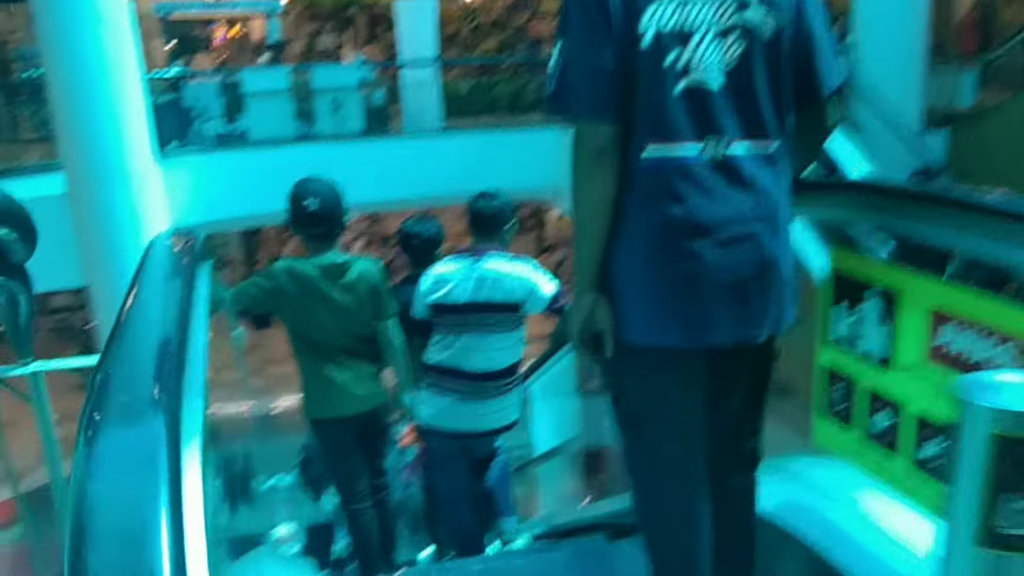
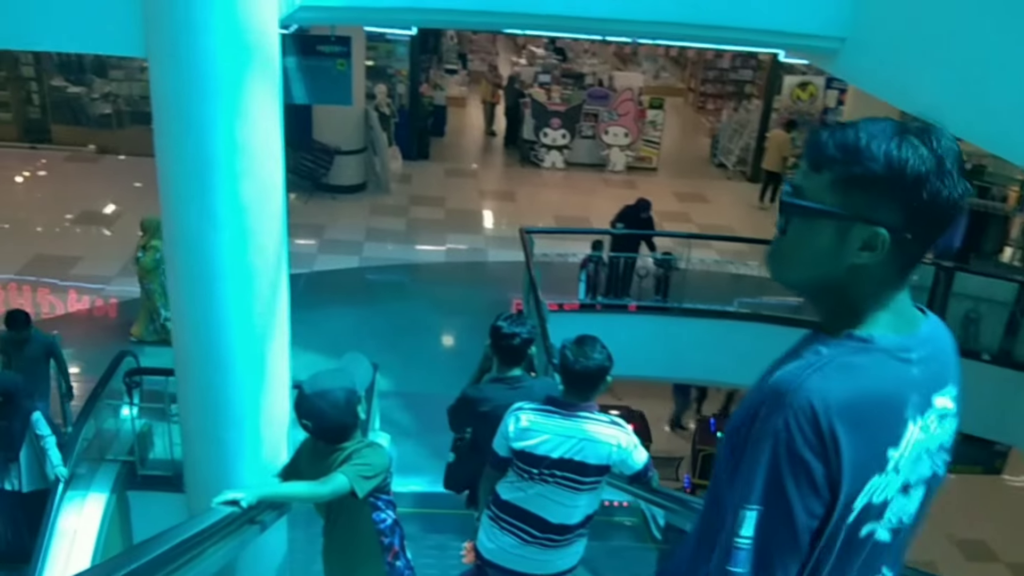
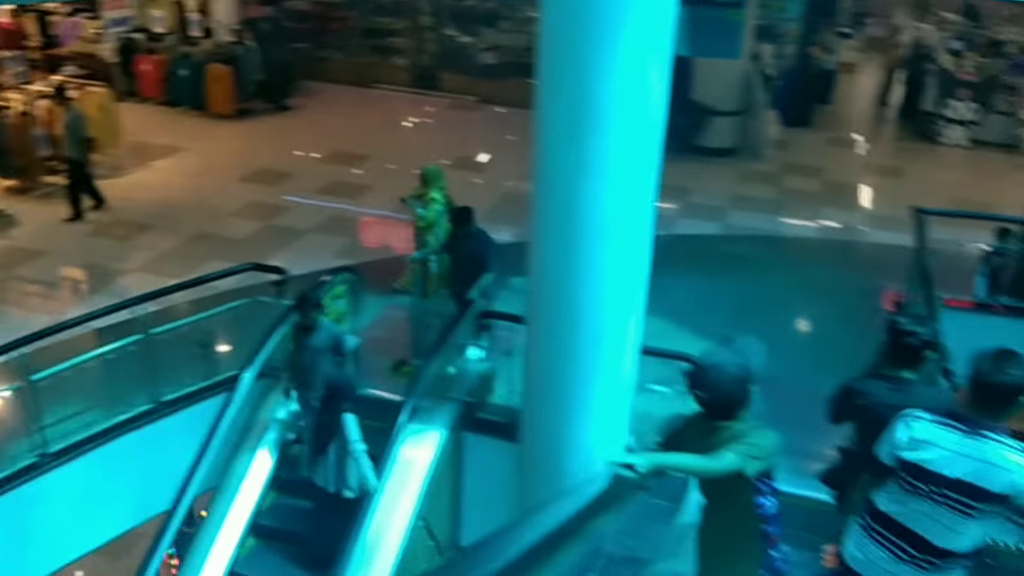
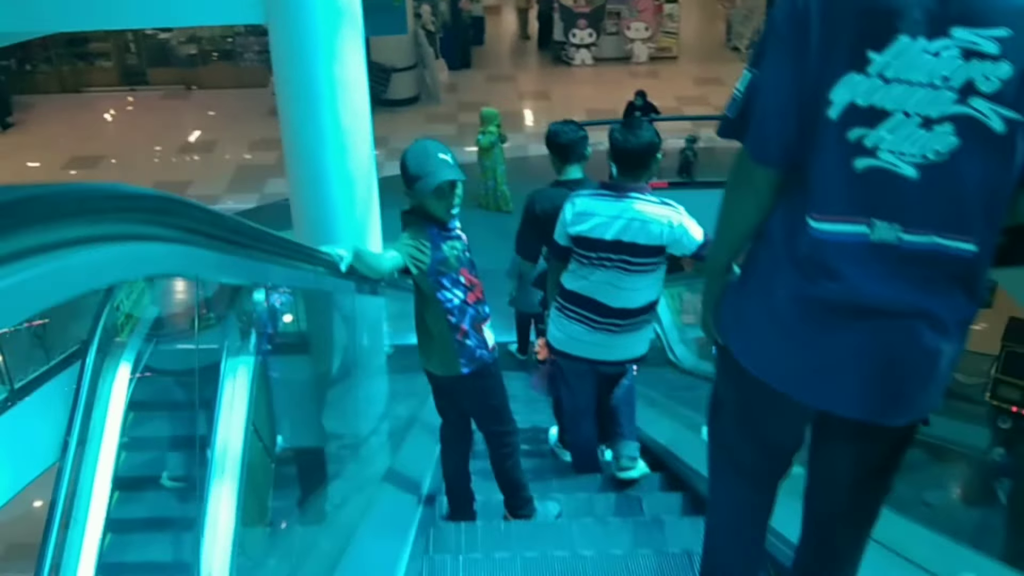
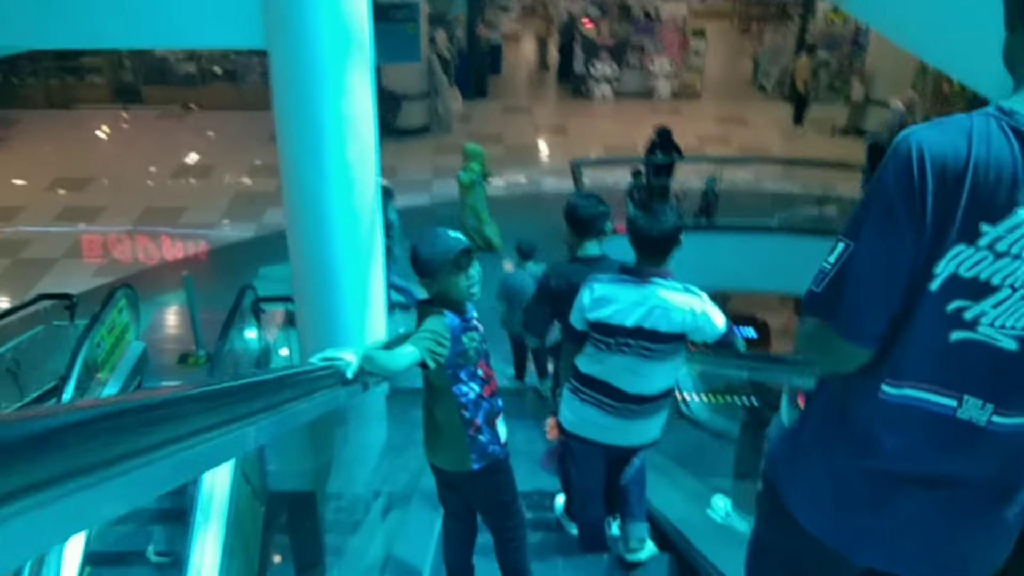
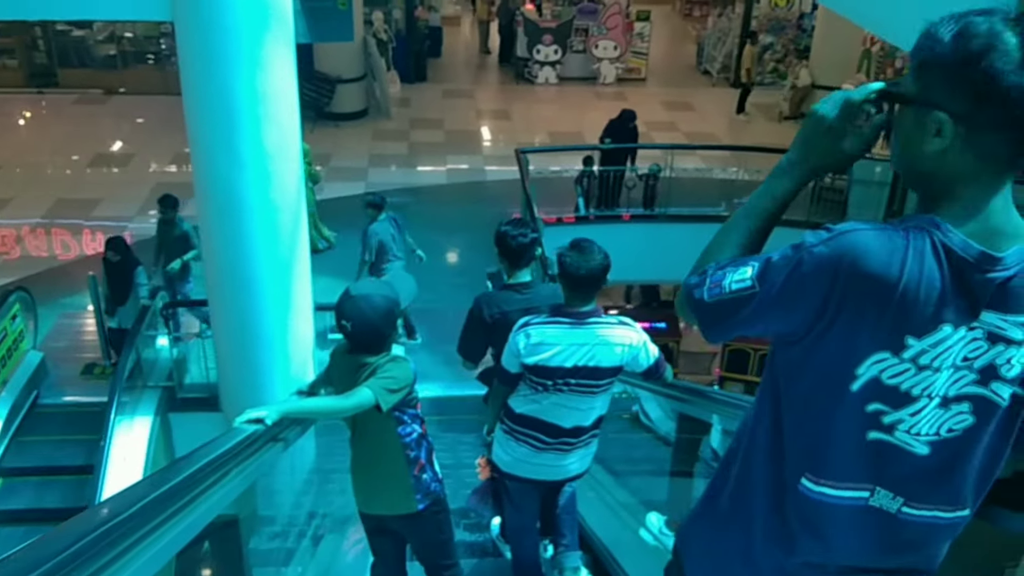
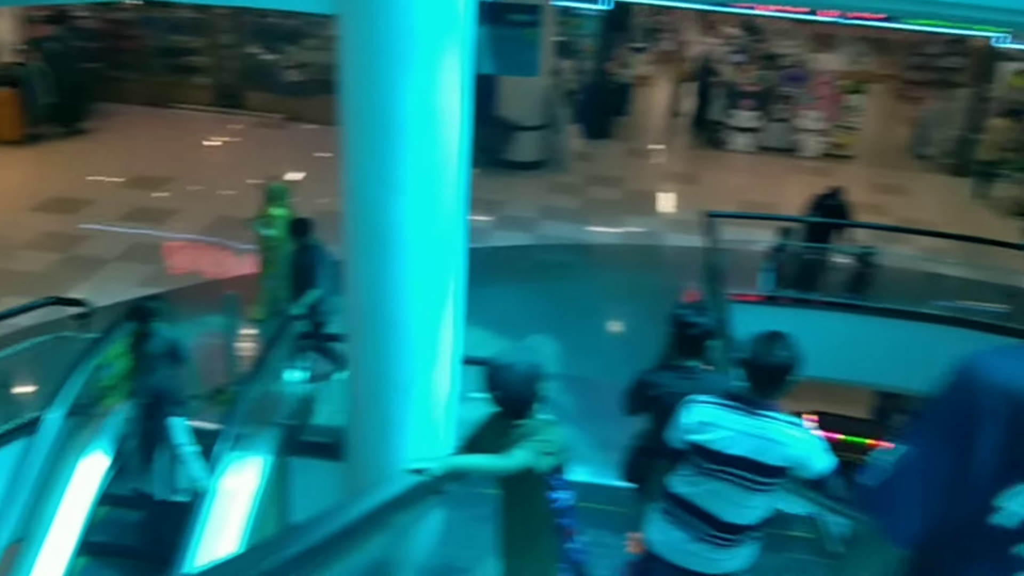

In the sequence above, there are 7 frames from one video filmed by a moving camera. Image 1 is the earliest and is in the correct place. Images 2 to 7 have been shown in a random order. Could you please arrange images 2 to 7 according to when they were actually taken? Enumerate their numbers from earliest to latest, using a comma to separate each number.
4, 5, 6, 2, 7, 3
